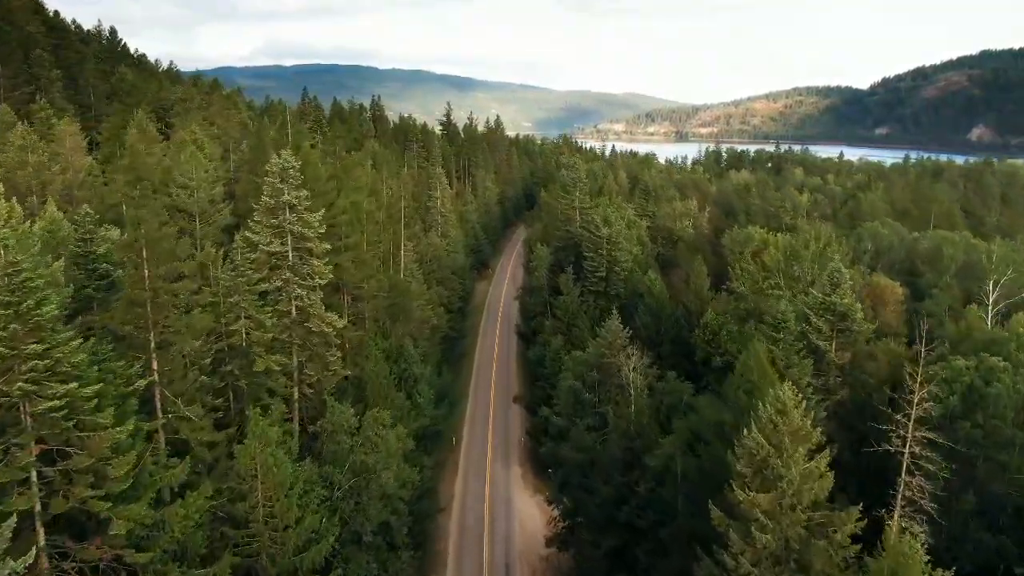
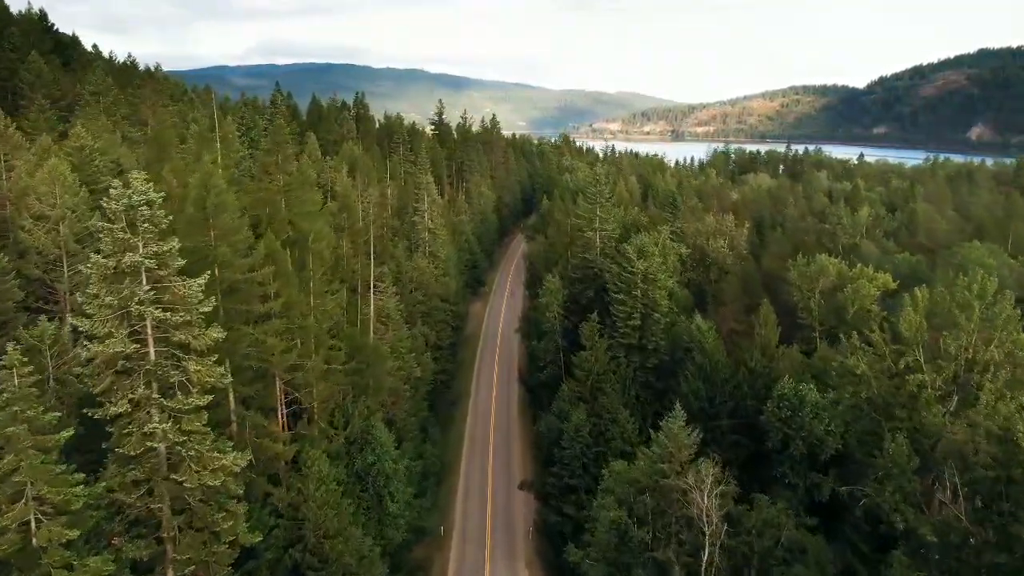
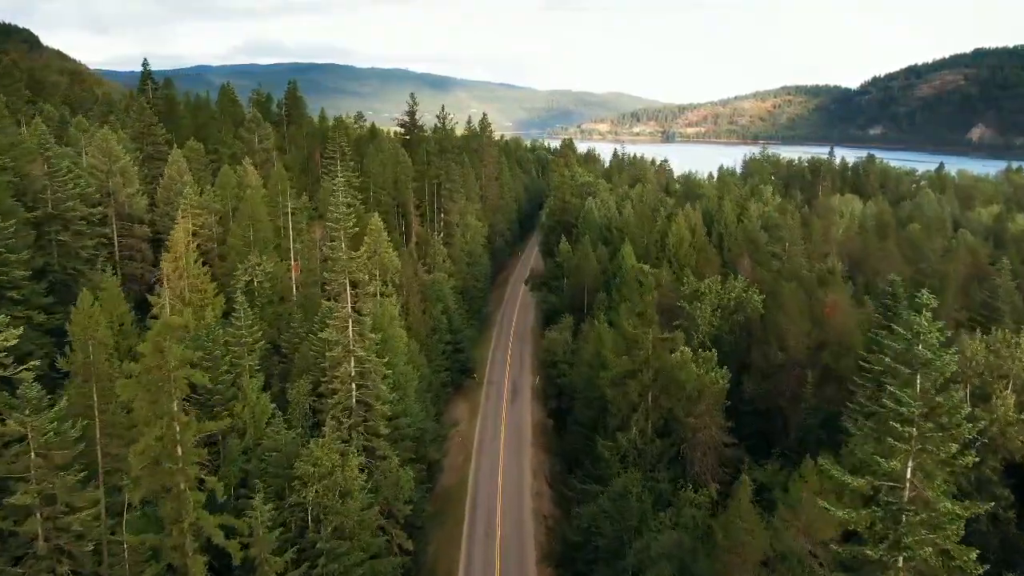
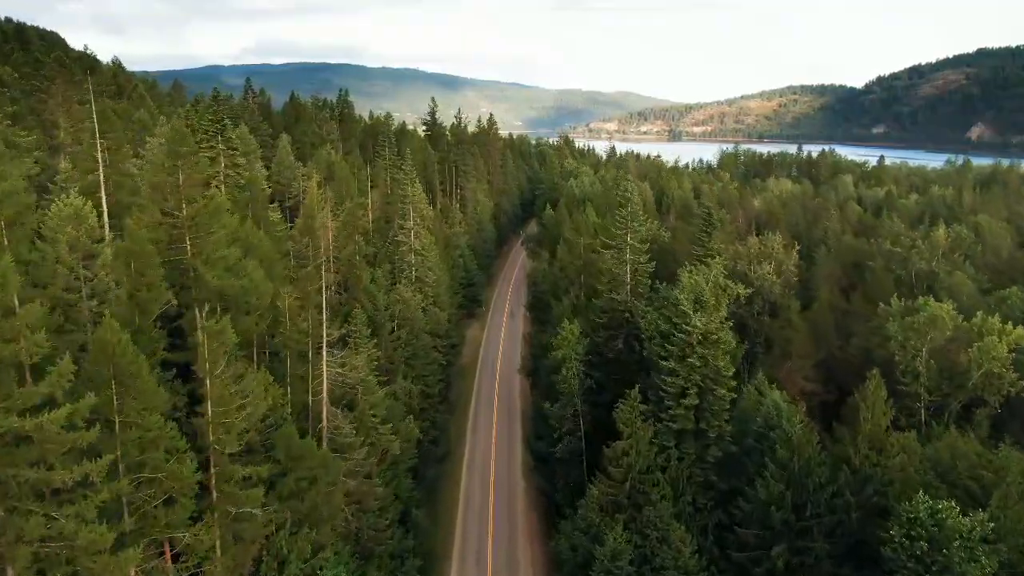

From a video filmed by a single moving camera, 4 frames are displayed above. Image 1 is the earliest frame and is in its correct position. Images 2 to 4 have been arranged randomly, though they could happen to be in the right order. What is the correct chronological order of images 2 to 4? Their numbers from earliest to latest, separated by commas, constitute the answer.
2, 4, 3
